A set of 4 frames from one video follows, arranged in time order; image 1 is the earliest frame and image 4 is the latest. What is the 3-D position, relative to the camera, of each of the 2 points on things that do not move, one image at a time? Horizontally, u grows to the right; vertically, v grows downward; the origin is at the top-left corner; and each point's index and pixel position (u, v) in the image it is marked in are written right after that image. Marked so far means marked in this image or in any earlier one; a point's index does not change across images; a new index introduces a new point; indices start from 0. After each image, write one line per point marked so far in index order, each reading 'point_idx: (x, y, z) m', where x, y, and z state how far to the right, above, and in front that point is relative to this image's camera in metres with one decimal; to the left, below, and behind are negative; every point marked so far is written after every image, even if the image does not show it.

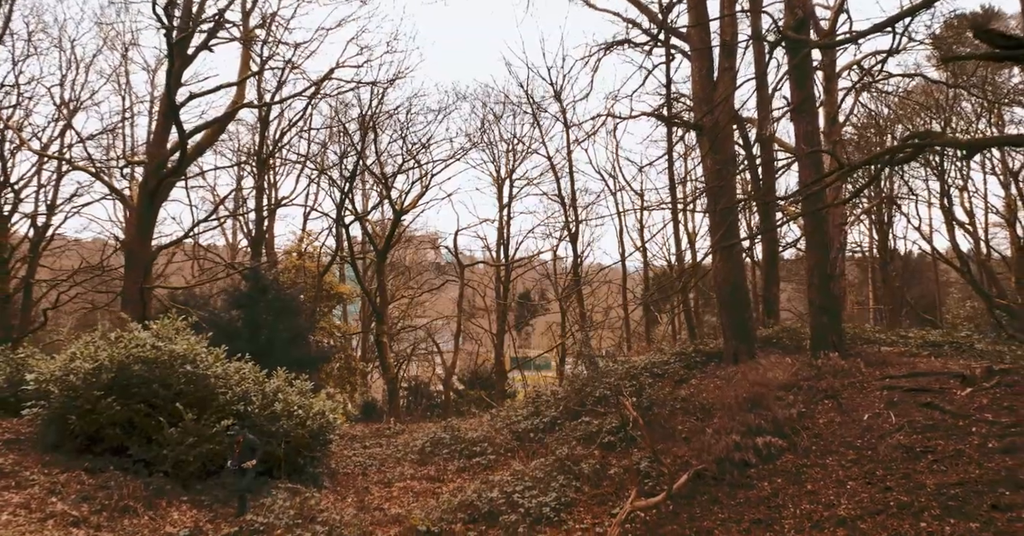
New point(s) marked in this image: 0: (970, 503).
0: (+3.5, -1.8, +4.9) m
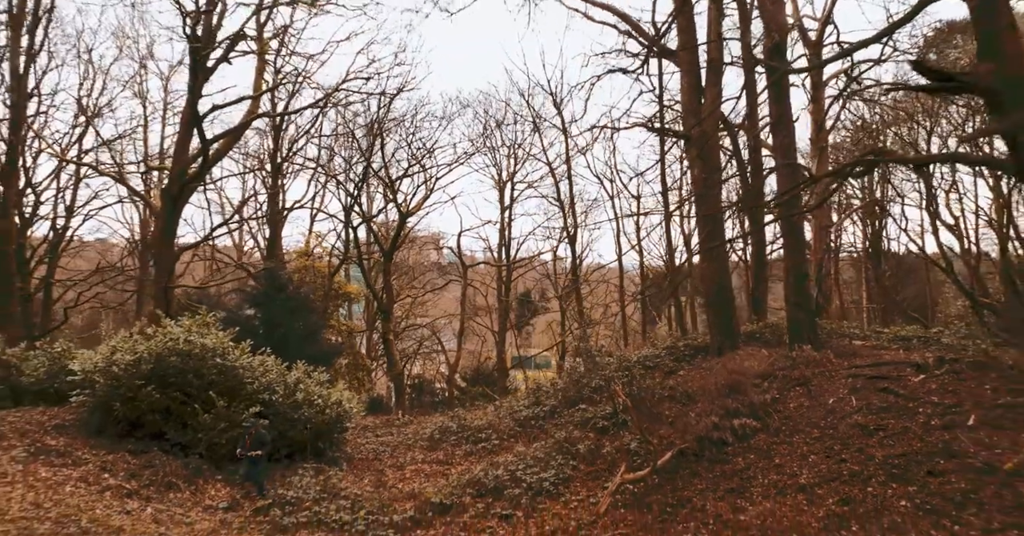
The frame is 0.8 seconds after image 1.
0: (+3.5, -1.8, +5.7) m
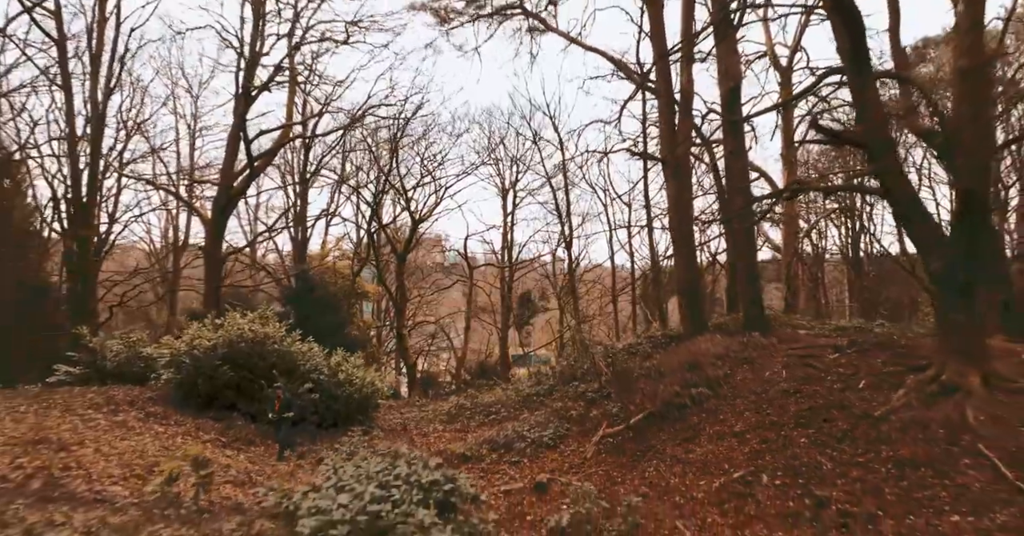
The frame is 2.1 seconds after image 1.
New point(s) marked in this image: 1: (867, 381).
0: (+3.6, -1.8, +7.8) m
1: (+4.5, -1.4, +8.2) m
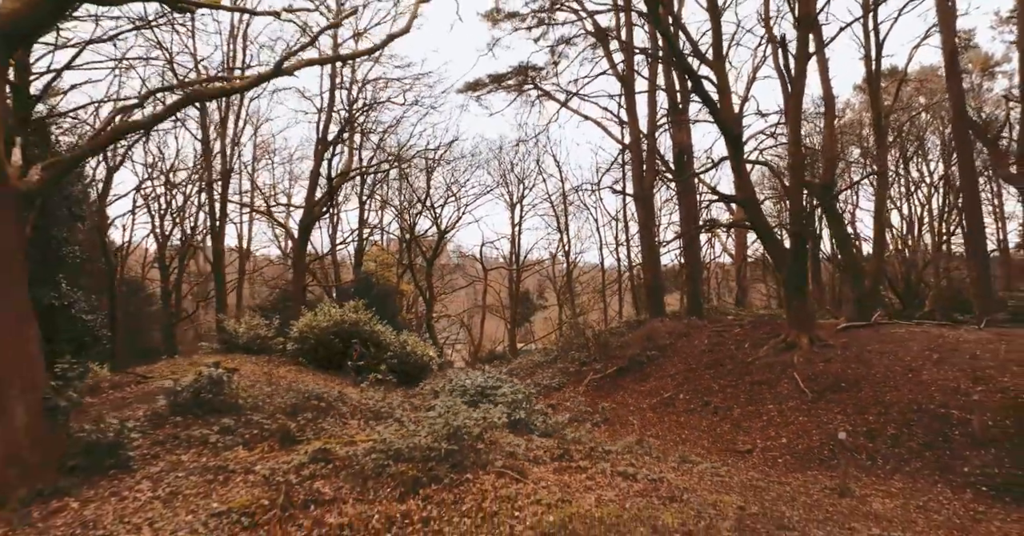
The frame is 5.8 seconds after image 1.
0: (+4.1, -2.0, +13.1) m
1: (+4.9, -1.5, +13.5) m
